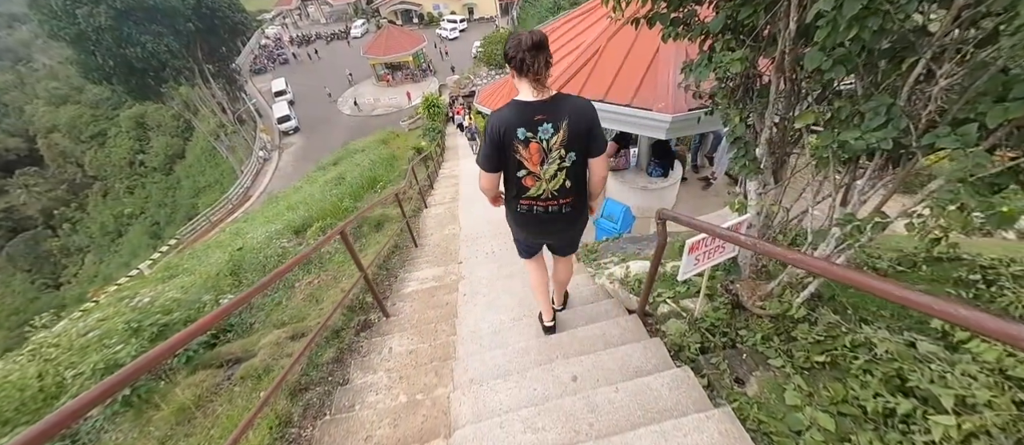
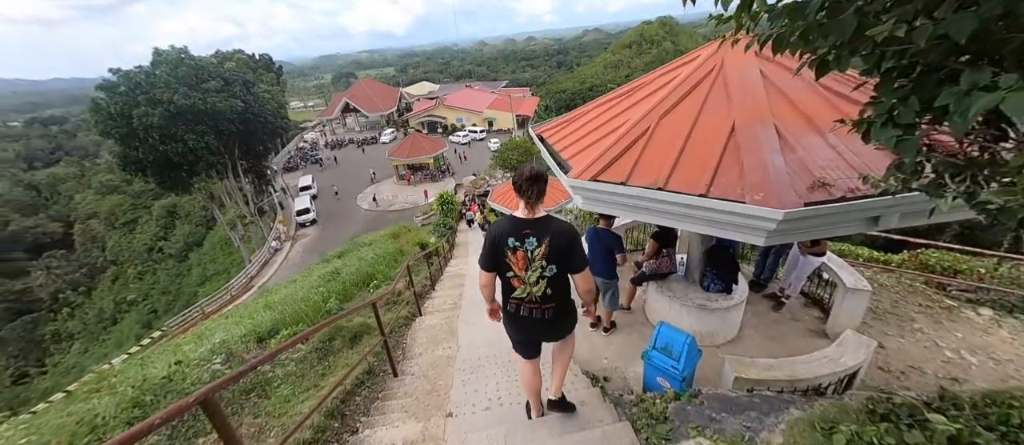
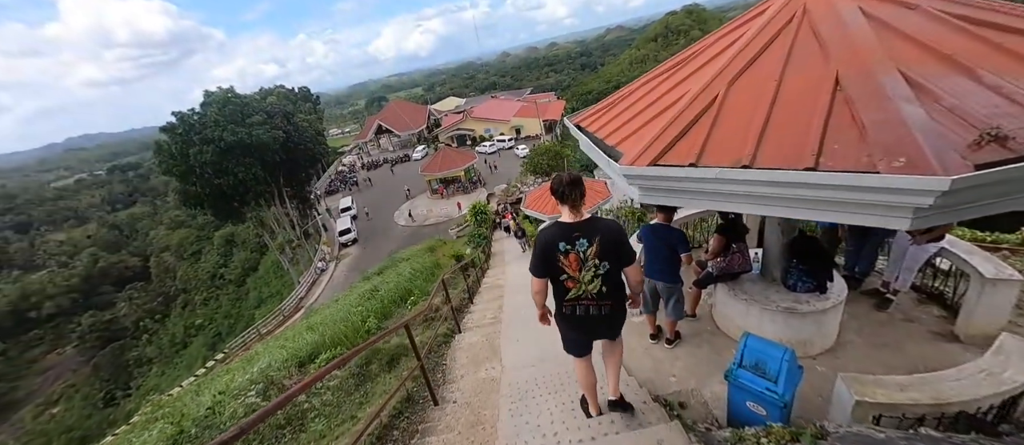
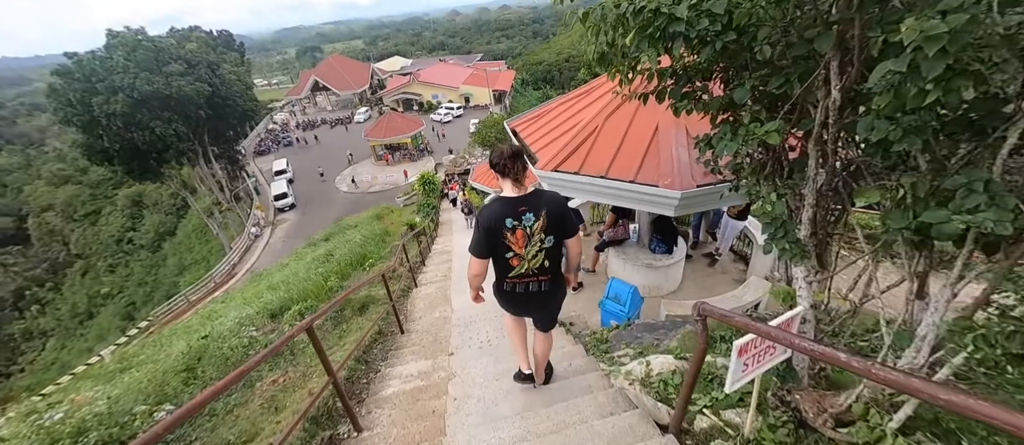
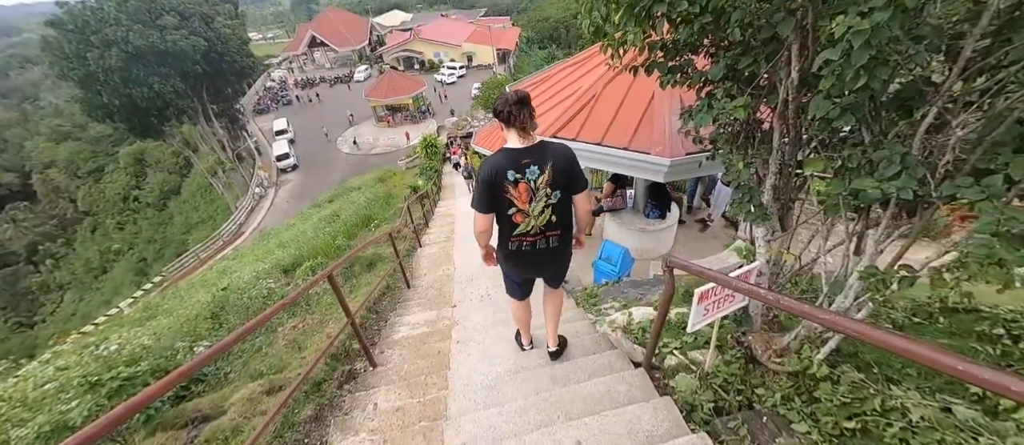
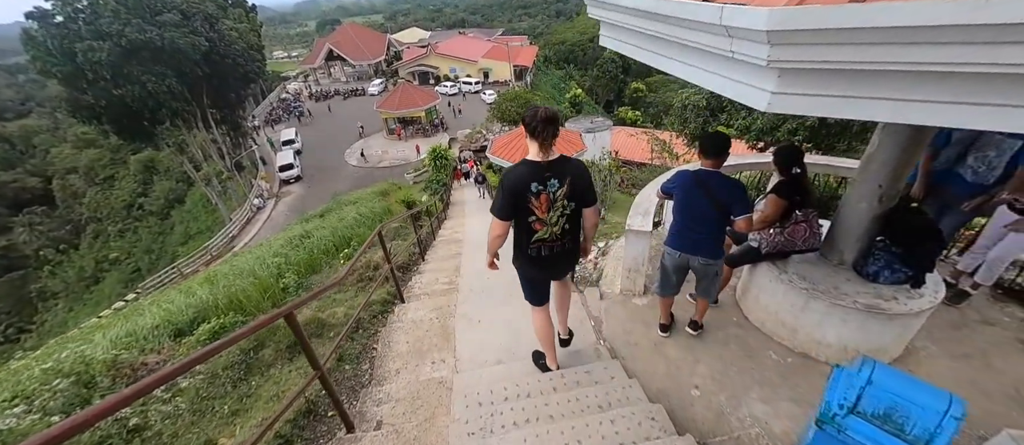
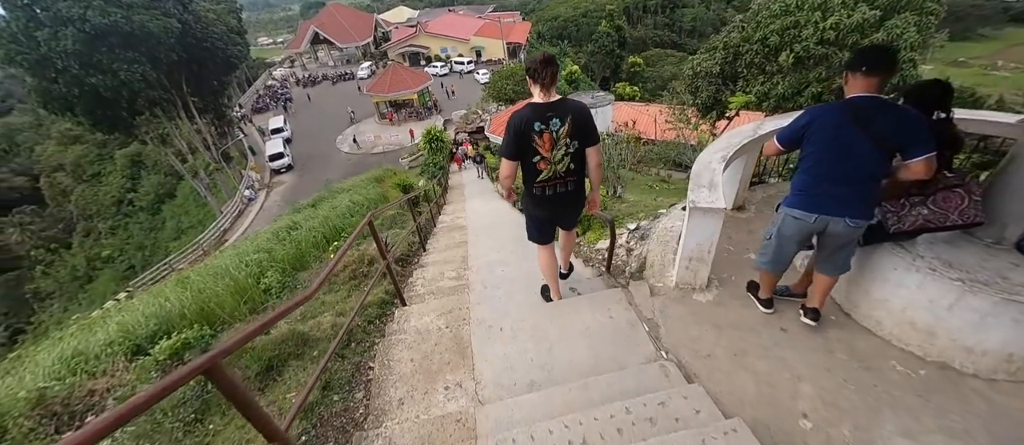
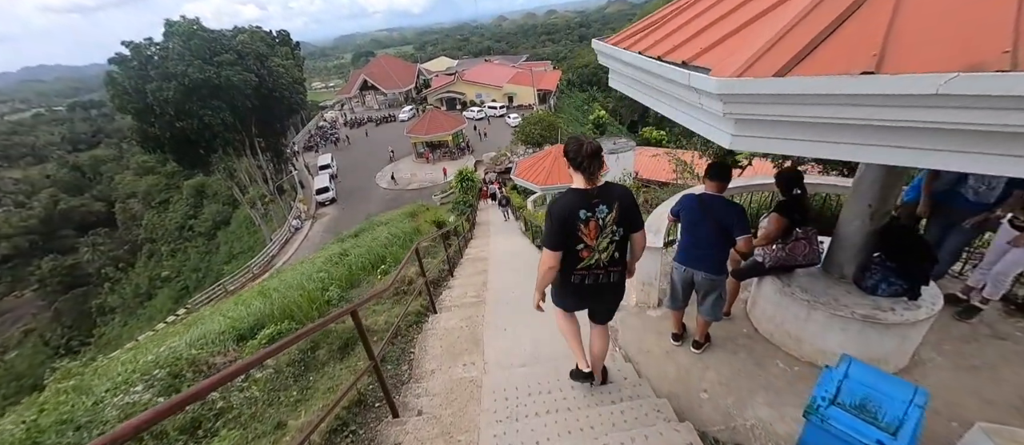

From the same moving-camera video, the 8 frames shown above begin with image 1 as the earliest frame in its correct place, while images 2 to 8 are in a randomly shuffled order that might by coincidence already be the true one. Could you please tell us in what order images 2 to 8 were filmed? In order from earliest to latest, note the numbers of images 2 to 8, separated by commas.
5, 4, 2, 3, 8, 6, 7
